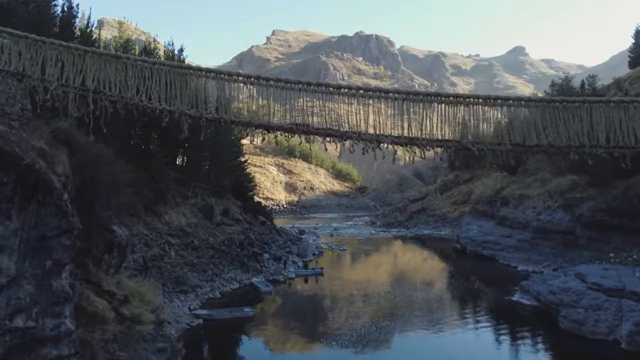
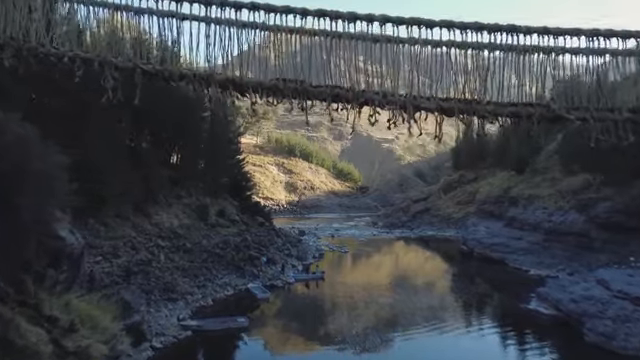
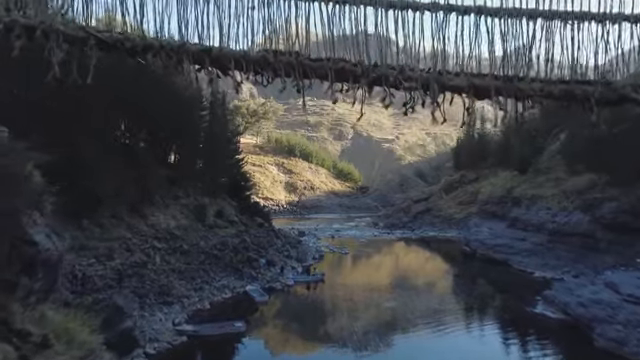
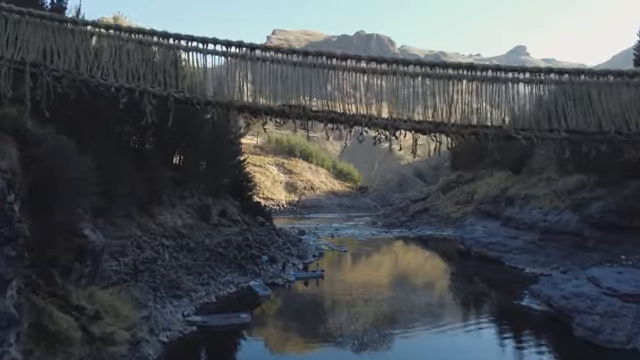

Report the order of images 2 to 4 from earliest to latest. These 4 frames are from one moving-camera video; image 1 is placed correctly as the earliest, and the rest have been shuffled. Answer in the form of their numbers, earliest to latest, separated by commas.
4, 2, 3
